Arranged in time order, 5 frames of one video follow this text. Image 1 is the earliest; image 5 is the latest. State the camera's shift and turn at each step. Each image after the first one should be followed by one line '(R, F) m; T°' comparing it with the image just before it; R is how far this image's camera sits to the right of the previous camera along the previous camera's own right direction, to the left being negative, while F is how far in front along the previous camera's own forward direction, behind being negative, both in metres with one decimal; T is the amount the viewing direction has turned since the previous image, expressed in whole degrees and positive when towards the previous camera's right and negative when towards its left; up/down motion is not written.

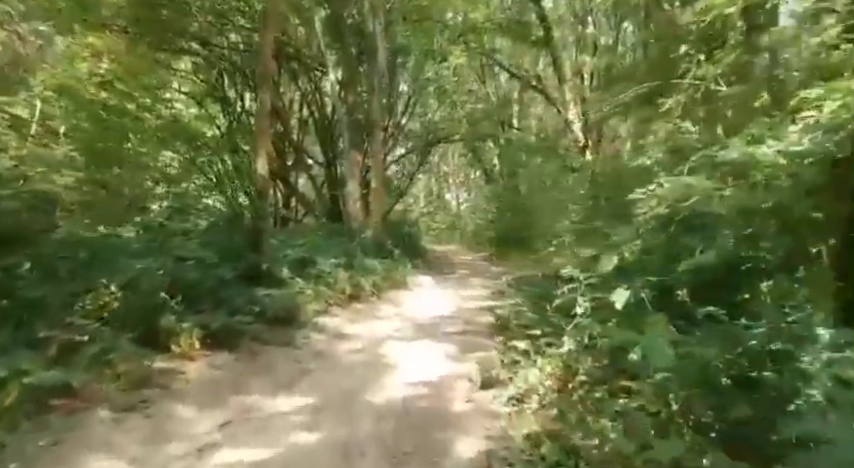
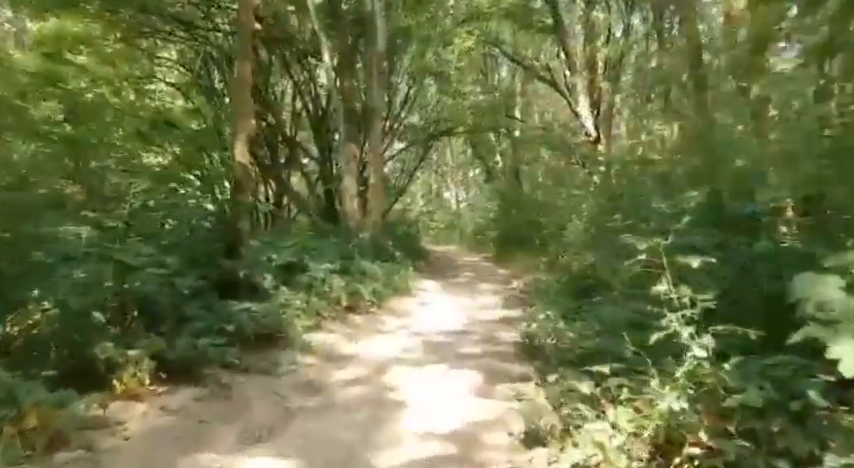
(-0.2, +1.2) m; 0°
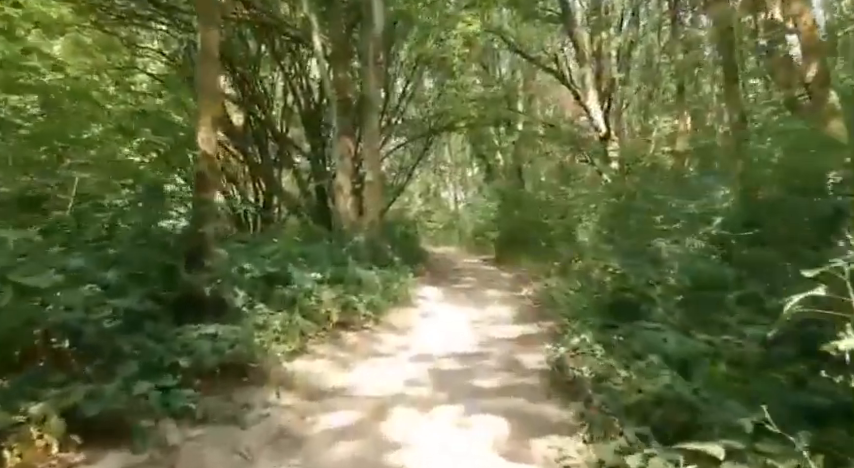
(-0.1, +1.0) m; 0°
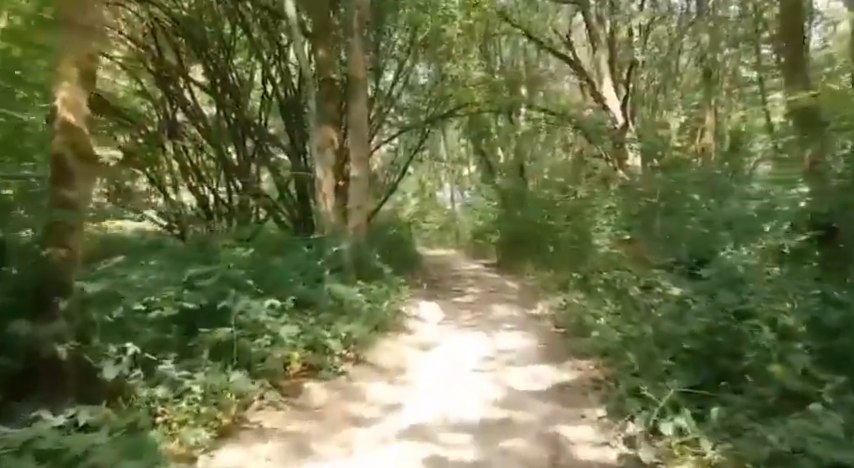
(0.0, +1.8) m; +1°
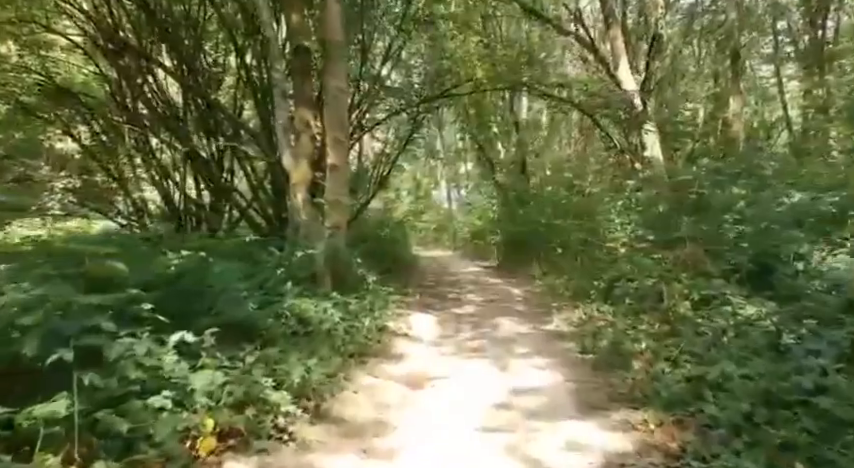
(0.0, +1.6) m; 0°
